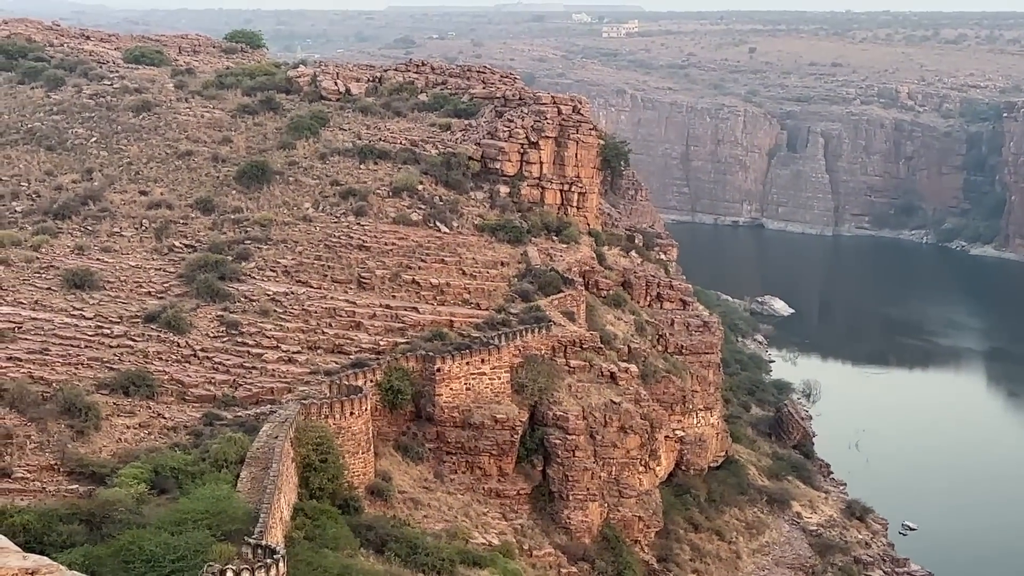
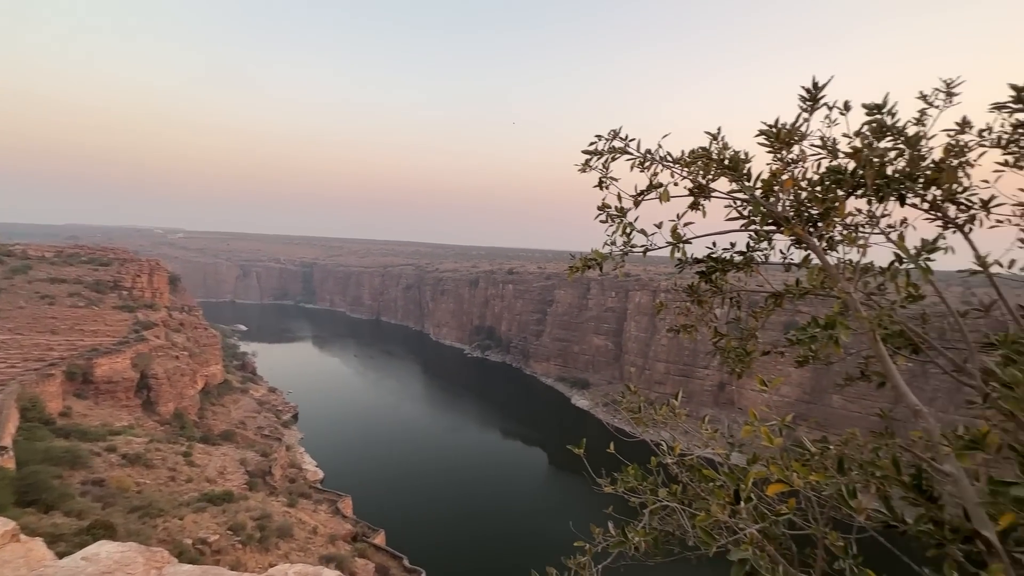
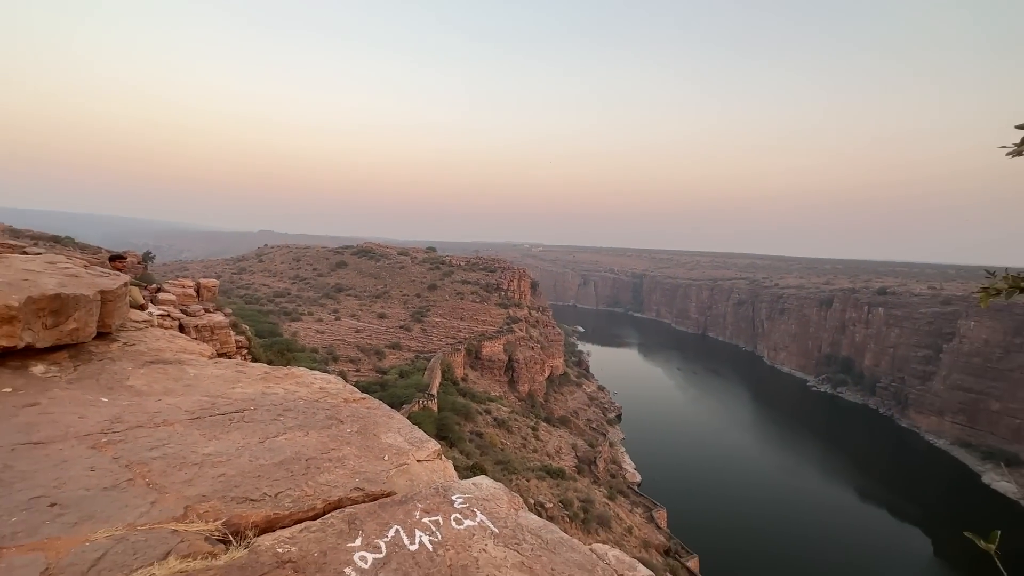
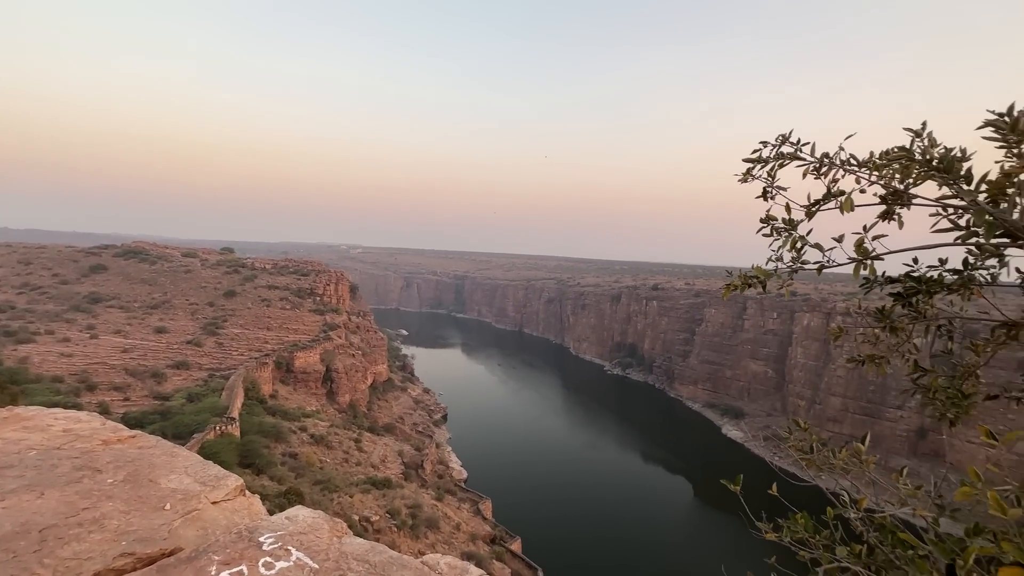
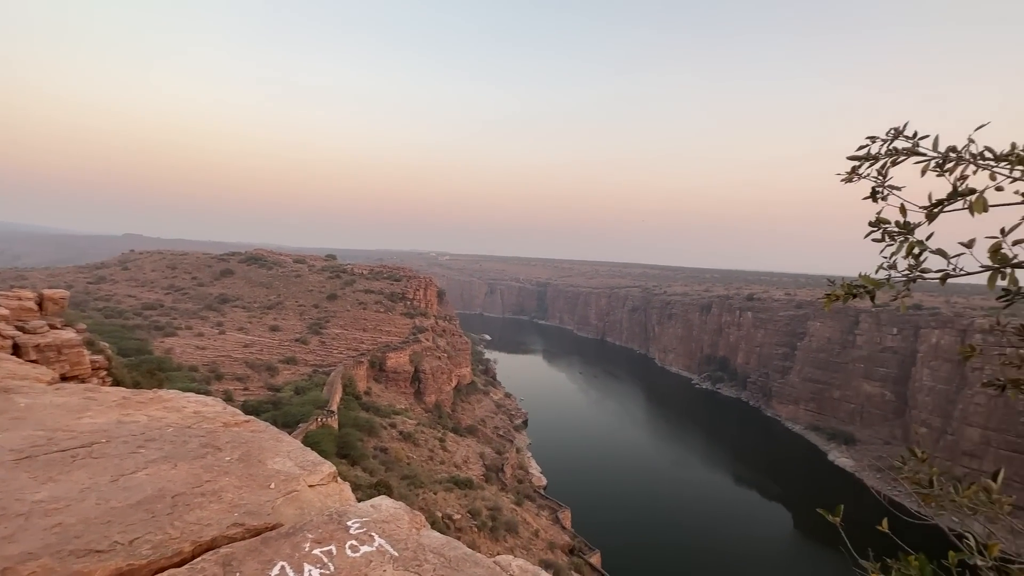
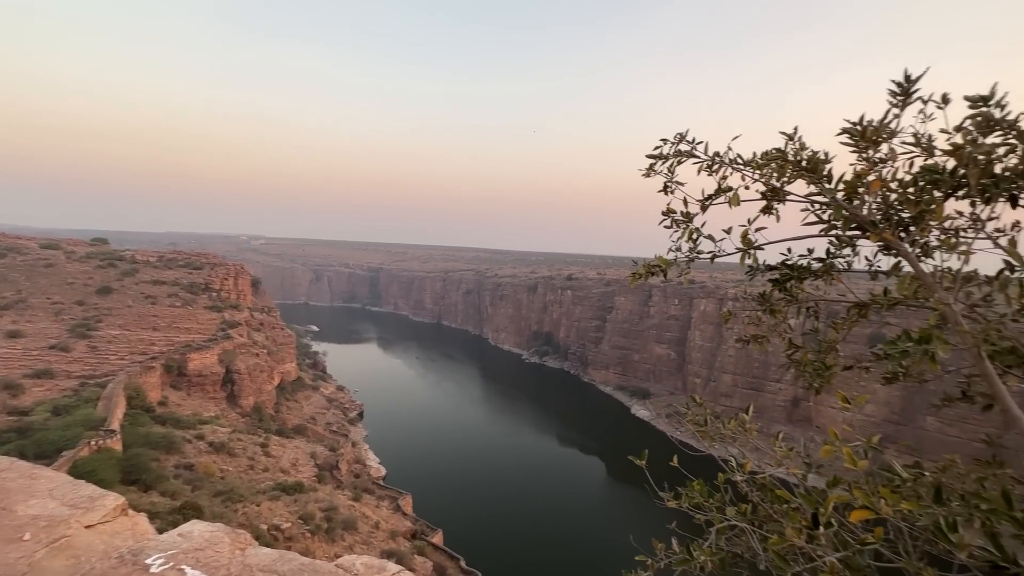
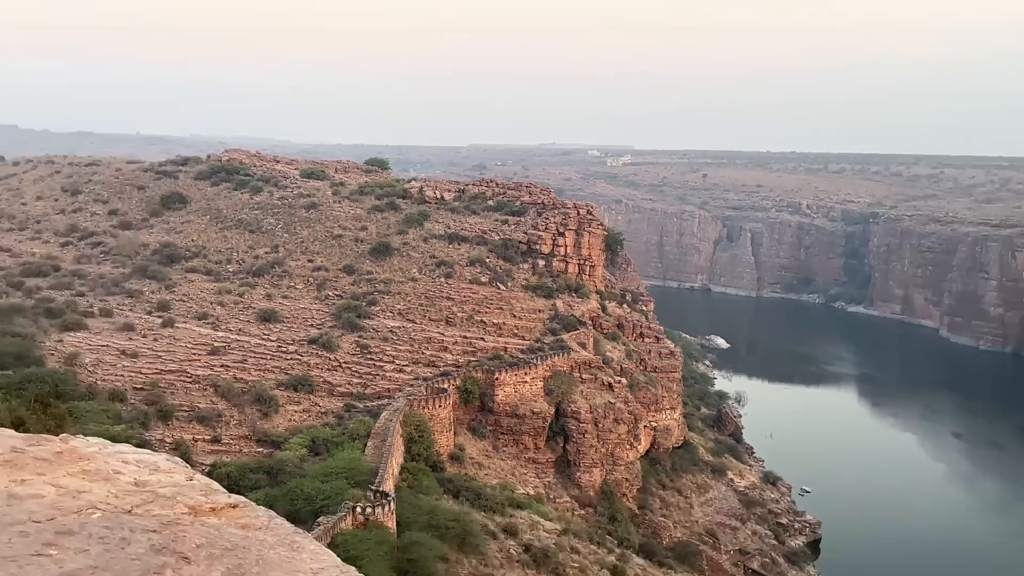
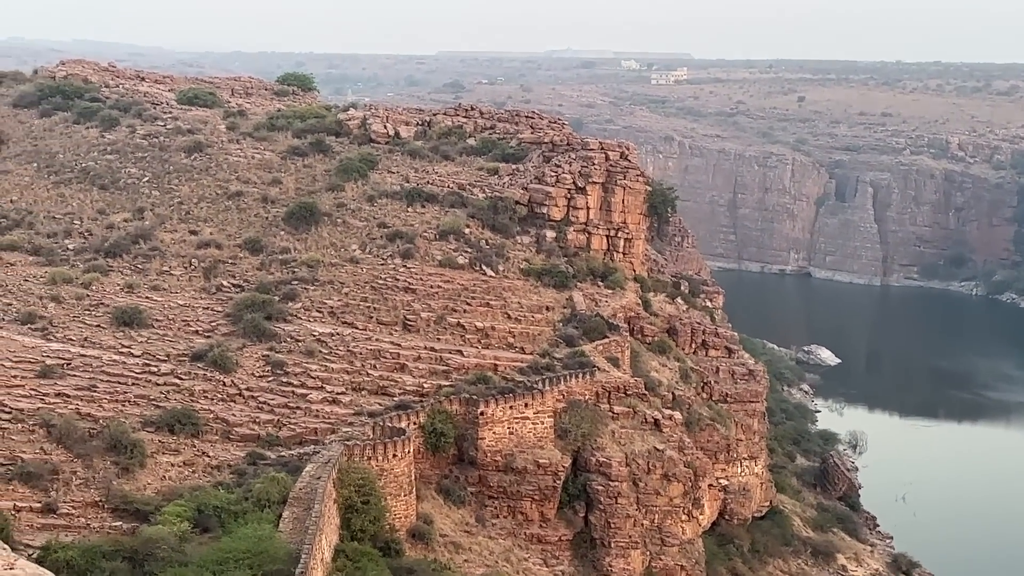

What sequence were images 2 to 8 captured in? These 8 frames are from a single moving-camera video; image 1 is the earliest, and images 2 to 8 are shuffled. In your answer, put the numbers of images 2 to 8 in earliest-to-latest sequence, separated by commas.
8, 7, 3, 5, 4, 6, 2
